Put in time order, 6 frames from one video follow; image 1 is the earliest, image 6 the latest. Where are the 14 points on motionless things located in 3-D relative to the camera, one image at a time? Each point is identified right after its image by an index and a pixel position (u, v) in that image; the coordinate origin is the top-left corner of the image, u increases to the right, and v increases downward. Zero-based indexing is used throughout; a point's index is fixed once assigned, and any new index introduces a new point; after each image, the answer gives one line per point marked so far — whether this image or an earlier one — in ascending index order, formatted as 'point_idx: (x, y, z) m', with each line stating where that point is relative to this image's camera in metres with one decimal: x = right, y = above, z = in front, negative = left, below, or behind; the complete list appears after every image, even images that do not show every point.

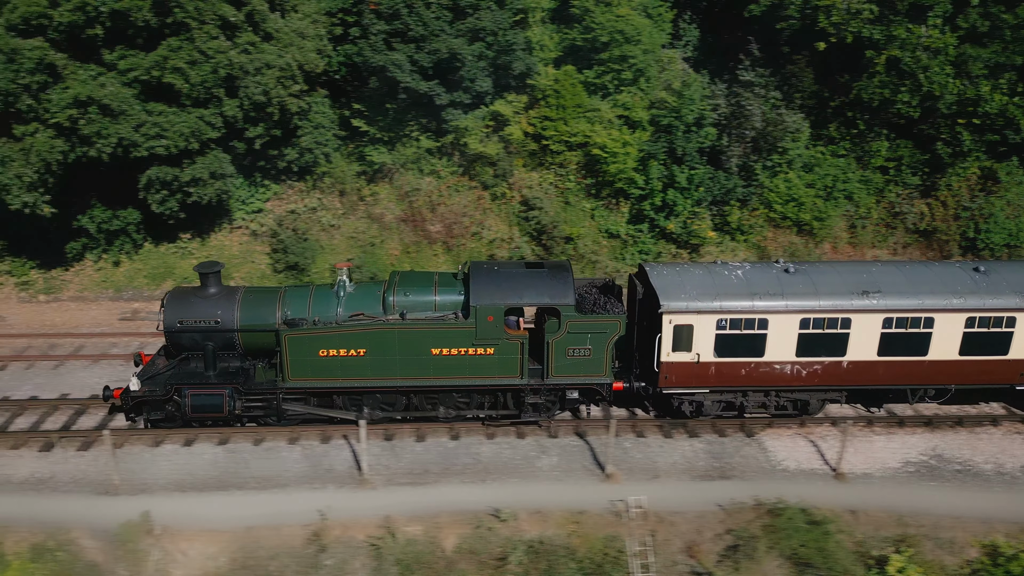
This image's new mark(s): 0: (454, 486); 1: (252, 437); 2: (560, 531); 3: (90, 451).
0: (-1.1, -3.7, +13.7) m
1: (-5.3, -3.0, +14.9) m
2: (+0.8, -4.3, +12.7) m
3: (-8.2, -3.2, +14.3) m
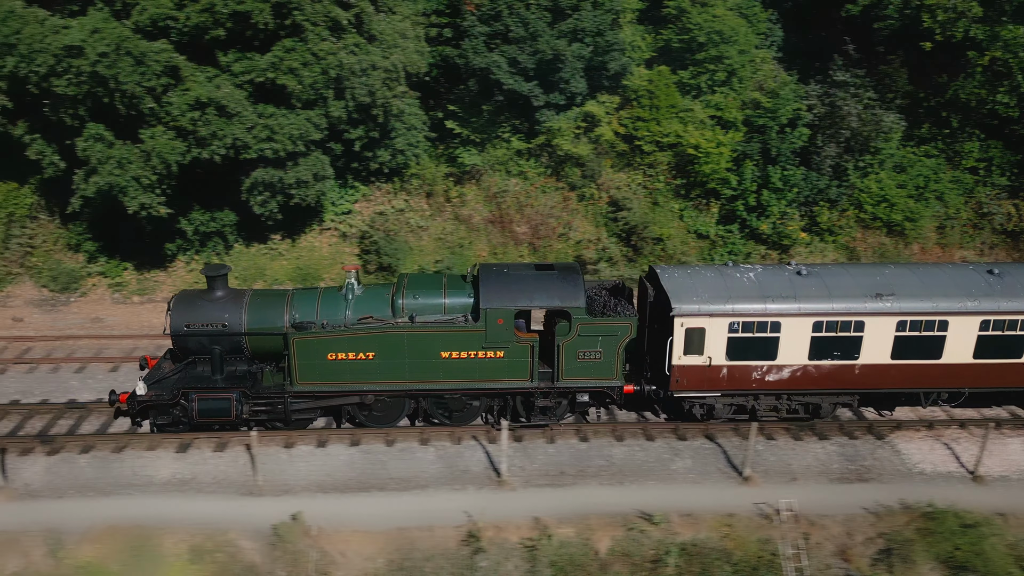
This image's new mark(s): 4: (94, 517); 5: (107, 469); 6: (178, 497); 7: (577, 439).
0: (+1.5, -3.8, +13.6) m
1: (-2.6, -3.1, +14.8) m
2: (+3.5, -4.3, +12.6) m
3: (-5.6, -3.2, +14.3) m
4: (-7.3, -4.0, +12.6) m
5: (-7.7, -3.4, +13.8) m
6: (-6.0, -3.8, +13.1) m
7: (+1.4, -3.1, +14.9) m
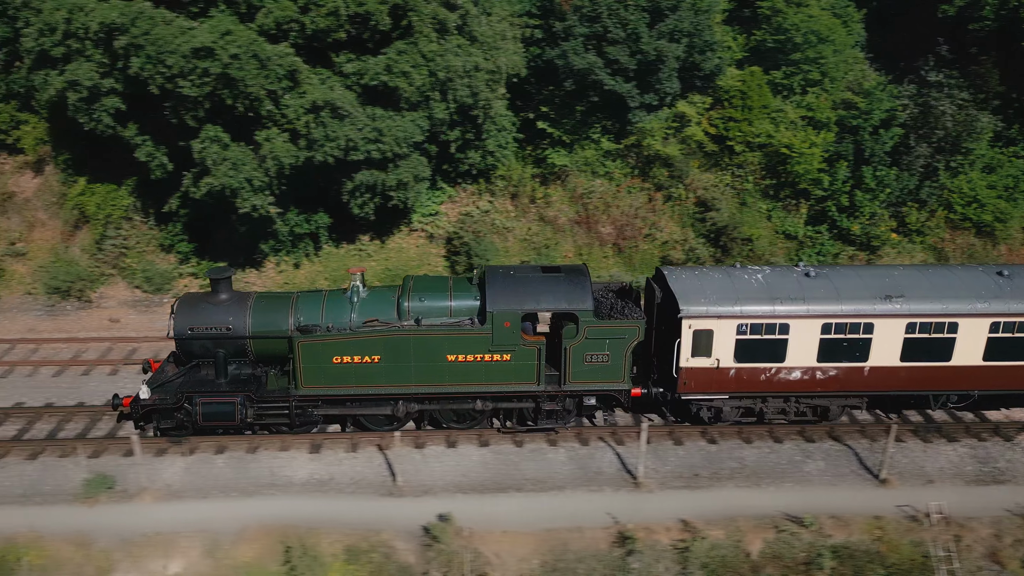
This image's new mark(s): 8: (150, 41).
0: (+4.1, -3.8, +13.5) m
1: (0.0, -3.1, +14.8) m
2: (+6.1, -4.3, +12.5) m
3: (-3.0, -3.2, +14.3) m
4: (-4.7, -4.0, +12.6) m
5: (-5.1, -3.4, +13.9) m
6: (-3.5, -3.8, +13.1) m
7: (+4.0, -3.1, +14.8) m
8: (-7.4, +5.1, +14.9) m
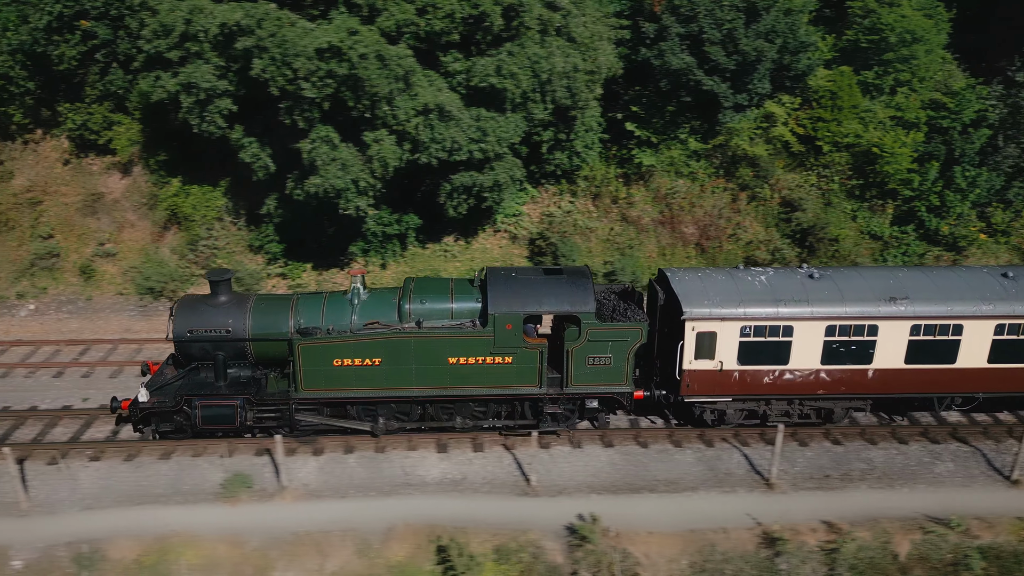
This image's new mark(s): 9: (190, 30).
0: (+6.6, -3.8, +13.5) m
1: (+2.5, -3.1, +14.8) m
2: (+8.5, -4.3, +12.4) m
3: (-0.5, -3.2, +14.3) m
4: (-2.2, -4.0, +12.6) m
5: (-2.6, -3.4, +13.9) m
6: (-1.0, -3.8, +13.2) m
7: (+6.5, -3.1, +14.8) m
8: (-4.9, +5.1, +14.9) m
9: (-6.9, +5.6, +15.7) m
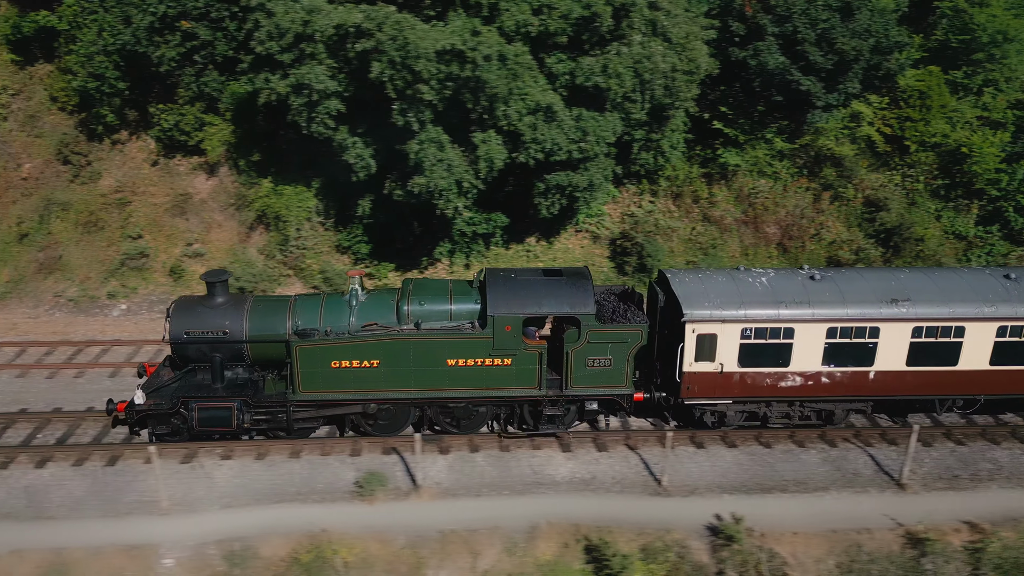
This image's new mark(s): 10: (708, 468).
0: (+9.1, -3.8, +13.5) m
1: (+5.0, -3.1, +14.8) m
2: (+11.0, -4.3, +12.4) m
3: (+2.0, -3.2, +14.4) m
4: (+0.2, -4.0, +12.7) m
5: (-0.1, -3.5, +14.0) m
6: (+1.5, -3.8, +13.2) m
7: (+8.9, -3.1, +14.8) m
8: (-2.4, +5.1, +15.0) m
9: (-4.5, +5.6, +15.8) m
10: (+3.8, -3.5, +14.0) m
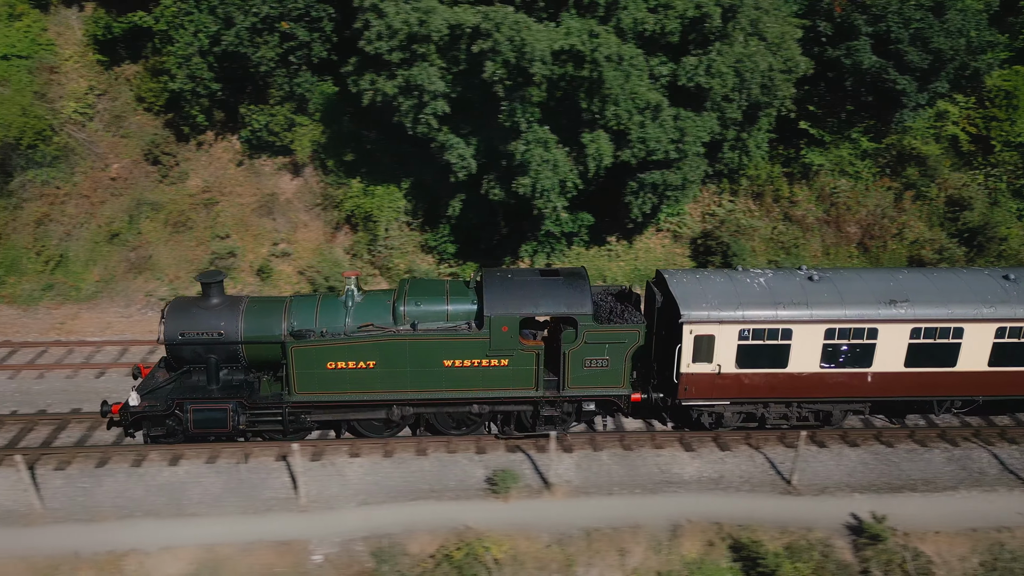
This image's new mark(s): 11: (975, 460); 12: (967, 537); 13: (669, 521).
0: (+11.5, -3.8, +13.5) m
1: (+7.4, -3.1, +14.9) m
2: (+13.4, -4.3, +12.4) m
3: (+4.4, -3.2, +14.5) m
4: (+2.7, -4.0, +12.8) m
5: (+2.3, -3.4, +14.1) m
6: (+3.9, -3.8, +13.3) m
7: (+11.4, -3.1, +14.8) m
8: (0.0, +5.1, +15.1) m
9: (-2.0, +5.6, +15.9) m
10: (+6.2, -3.5, +14.1) m
11: (+9.1, -3.4, +14.4) m
12: (+7.8, -4.3, +12.4) m
13: (+2.7, -4.1, +12.6) m
